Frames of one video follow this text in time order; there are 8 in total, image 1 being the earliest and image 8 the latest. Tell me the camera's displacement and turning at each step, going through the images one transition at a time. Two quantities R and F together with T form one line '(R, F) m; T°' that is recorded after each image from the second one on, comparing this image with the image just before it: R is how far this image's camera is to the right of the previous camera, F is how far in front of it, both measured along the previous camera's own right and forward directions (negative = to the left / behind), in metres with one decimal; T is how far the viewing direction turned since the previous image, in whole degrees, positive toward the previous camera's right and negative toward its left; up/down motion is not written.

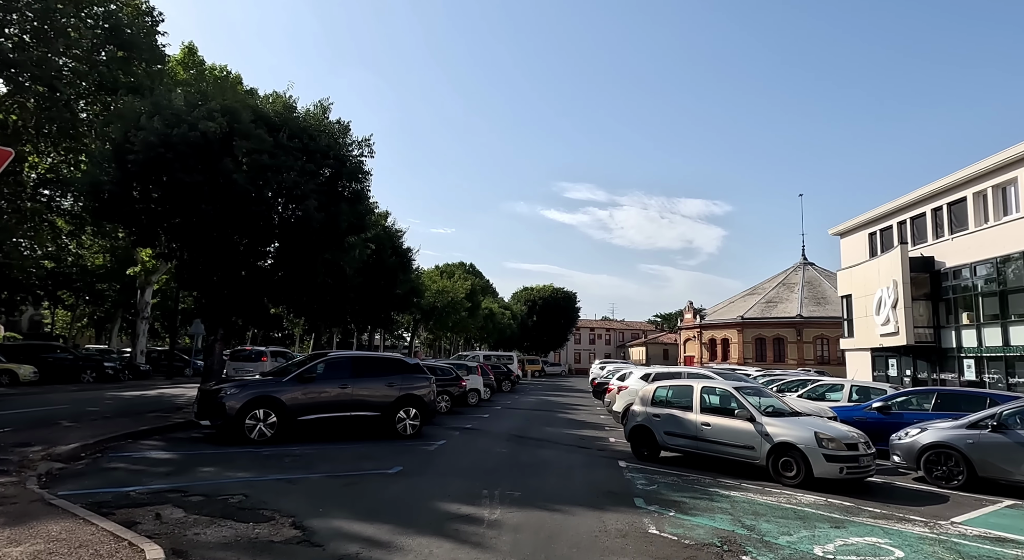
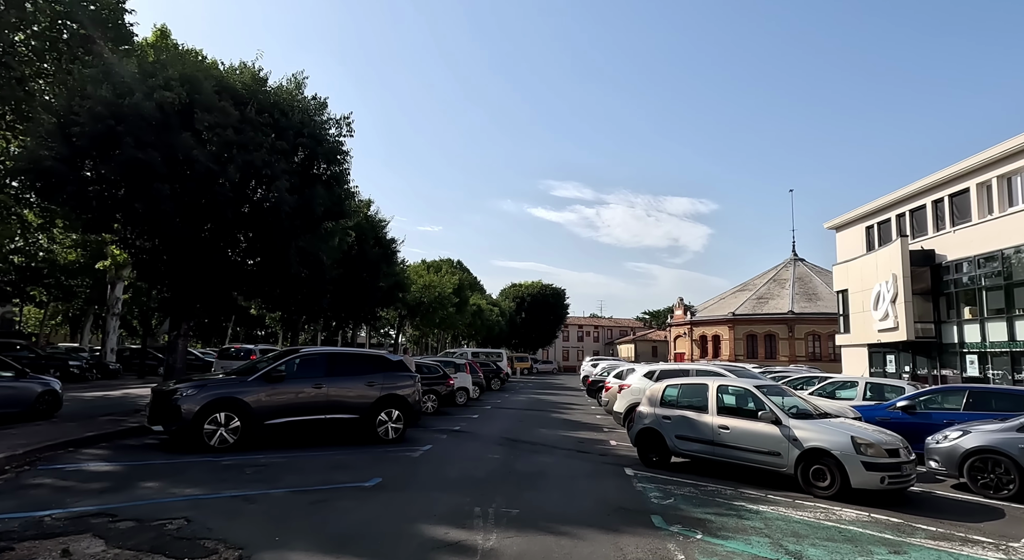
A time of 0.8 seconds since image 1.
(-0.1, +1.3) m; +1°
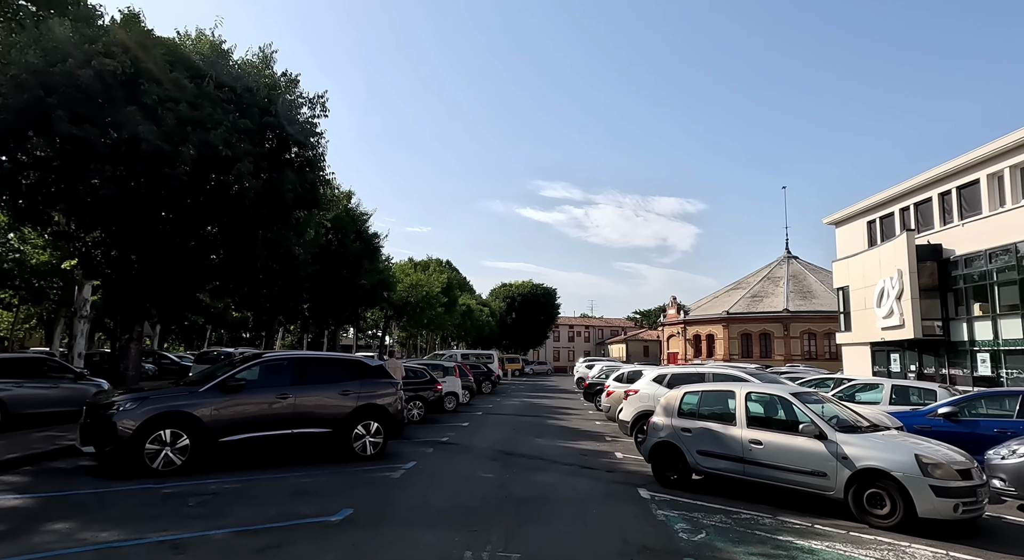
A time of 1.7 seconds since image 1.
(-0.1, +1.5) m; +1°
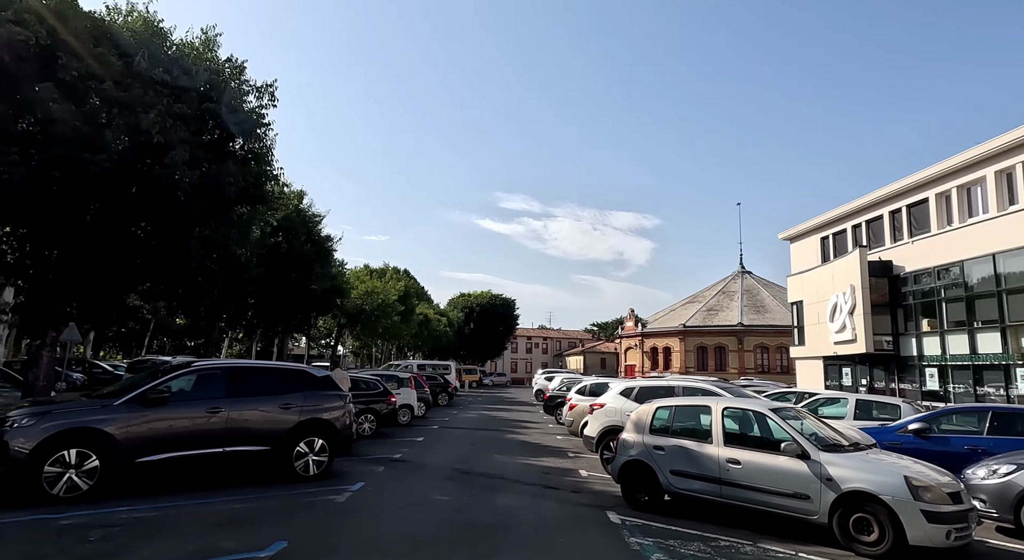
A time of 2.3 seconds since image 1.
(-0.1, +0.8) m; +4°
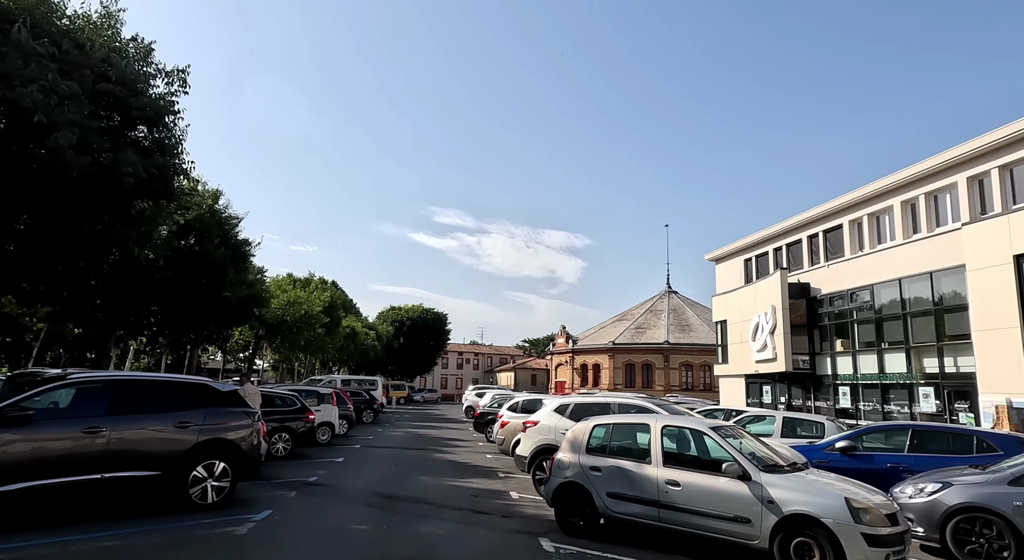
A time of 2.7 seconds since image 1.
(0.0, +0.6) m; +6°
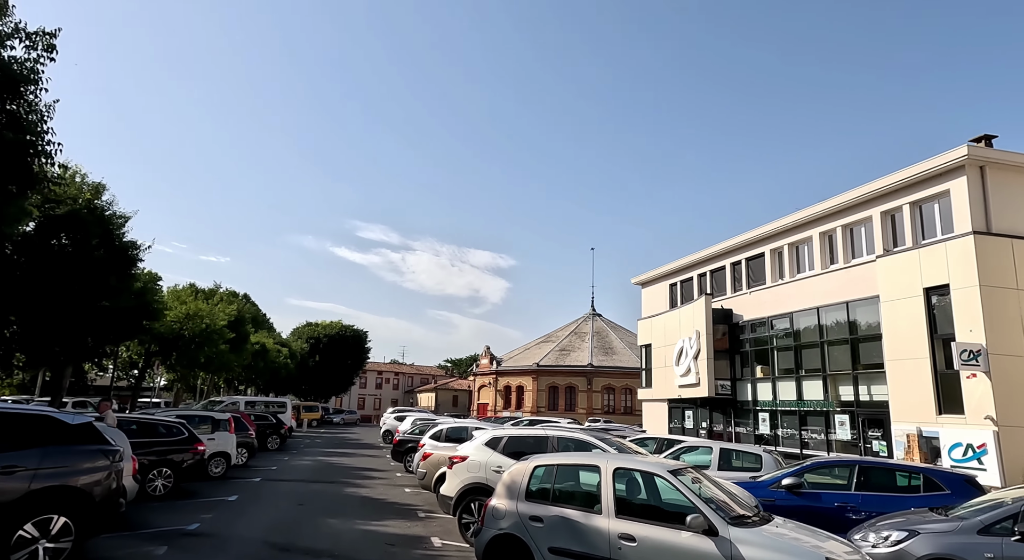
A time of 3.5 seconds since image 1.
(-0.1, +1.3) m; +7°
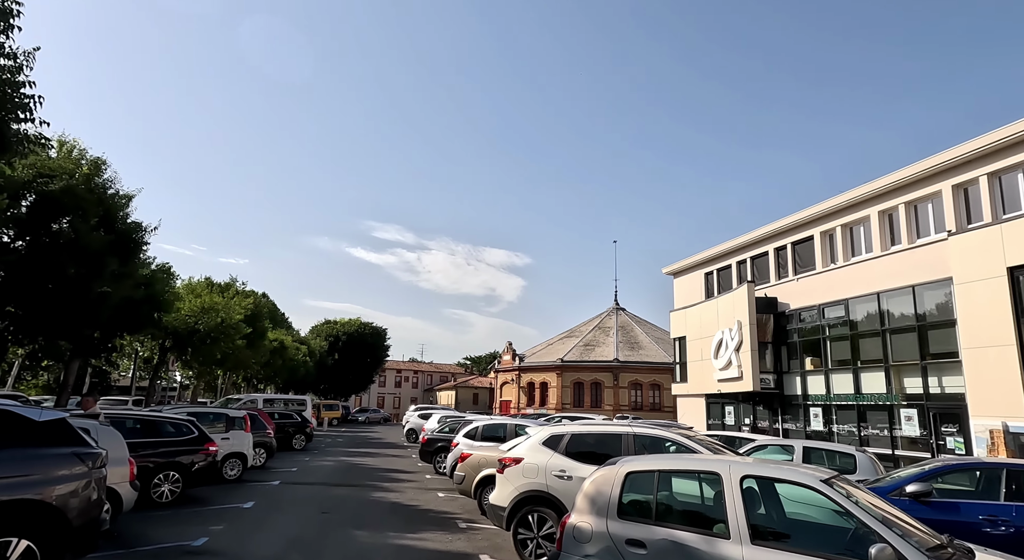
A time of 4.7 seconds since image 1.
(-0.7, +1.8) m; -1°
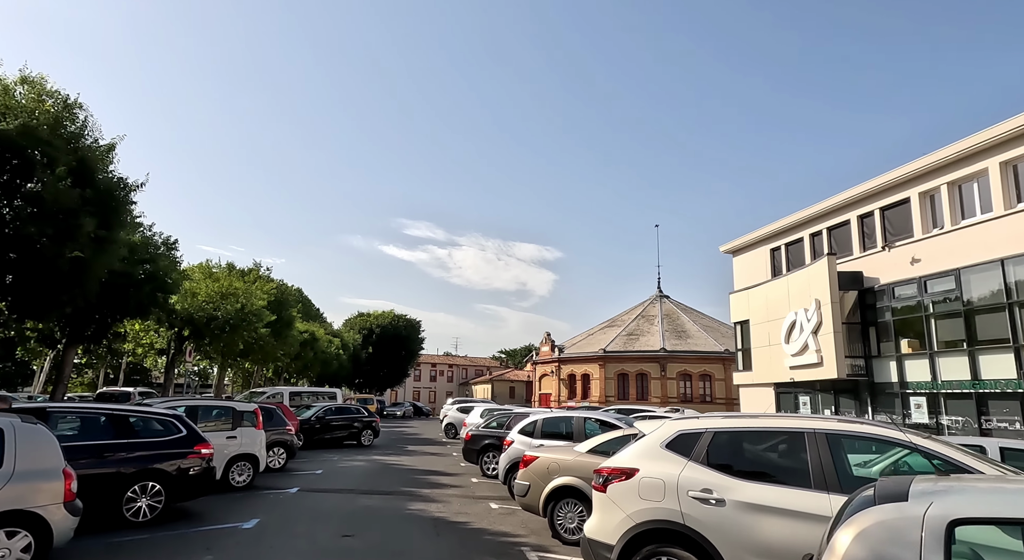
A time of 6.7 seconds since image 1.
(-0.7, +3.3) m; -3°
